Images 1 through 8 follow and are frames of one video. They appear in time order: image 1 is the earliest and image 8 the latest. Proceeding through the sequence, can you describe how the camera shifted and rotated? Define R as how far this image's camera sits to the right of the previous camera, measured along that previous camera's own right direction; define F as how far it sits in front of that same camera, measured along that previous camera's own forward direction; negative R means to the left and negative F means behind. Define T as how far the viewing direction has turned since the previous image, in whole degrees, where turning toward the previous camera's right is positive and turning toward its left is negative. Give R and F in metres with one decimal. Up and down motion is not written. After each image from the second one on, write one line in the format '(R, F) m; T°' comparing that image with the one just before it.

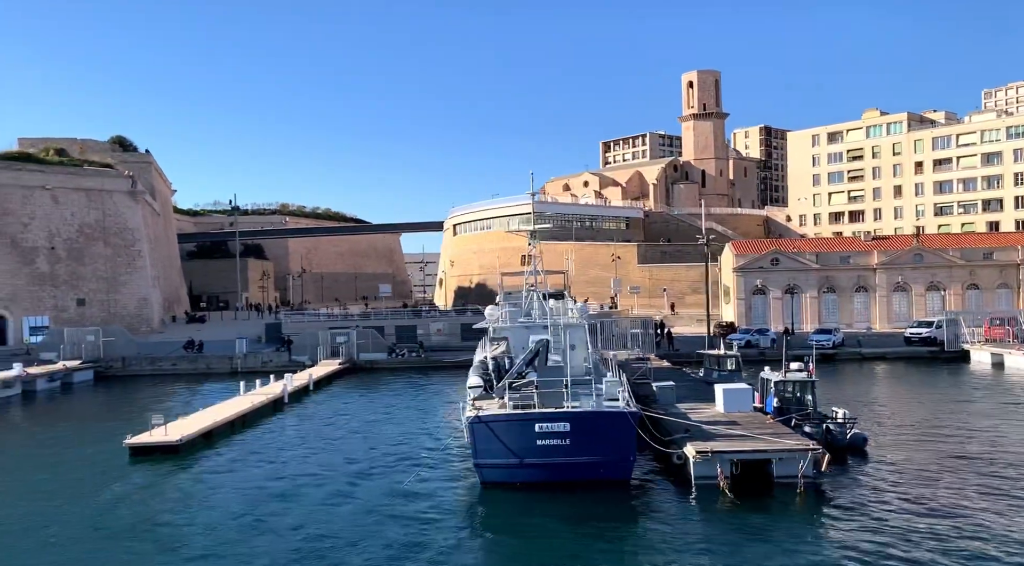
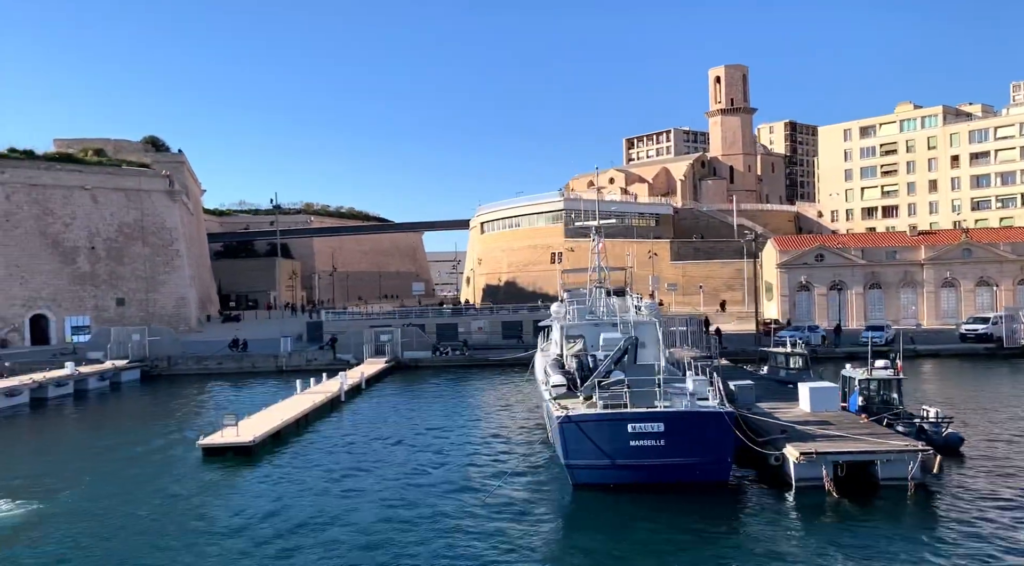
(-0.9, +0.3) m; -1°
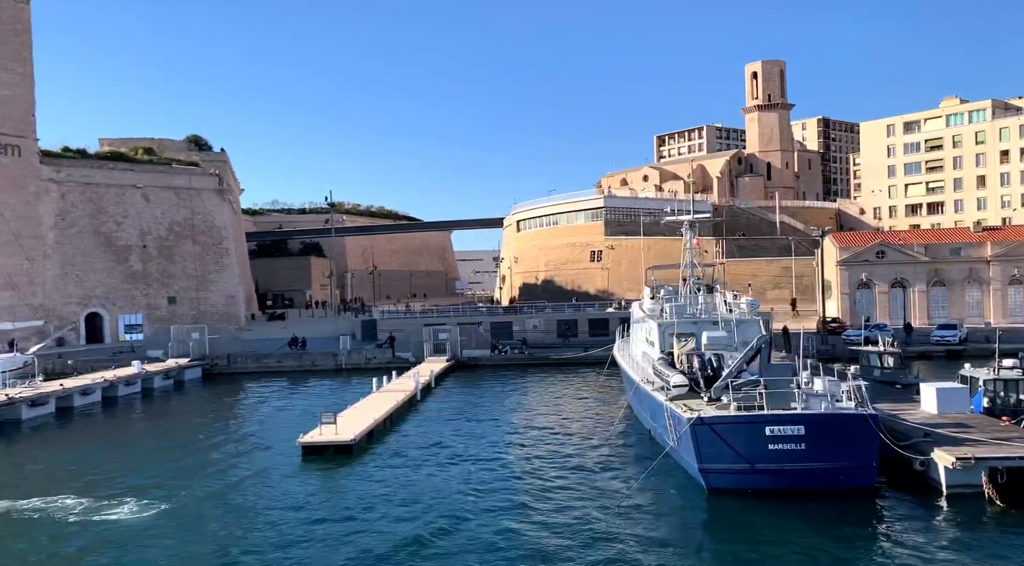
(-1.3, +0.4) m; -2°
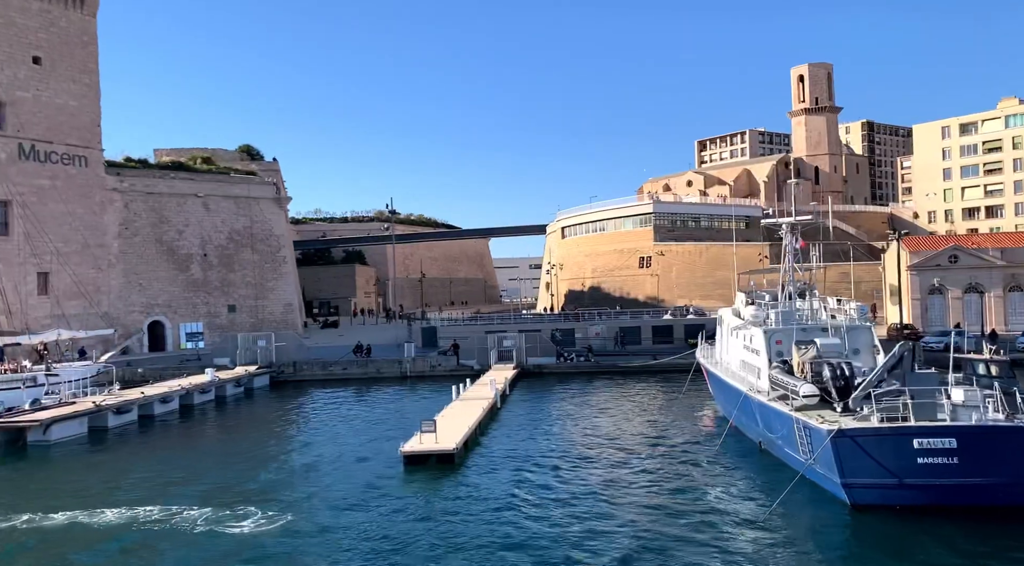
(-1.1, +0.3) m; -2°
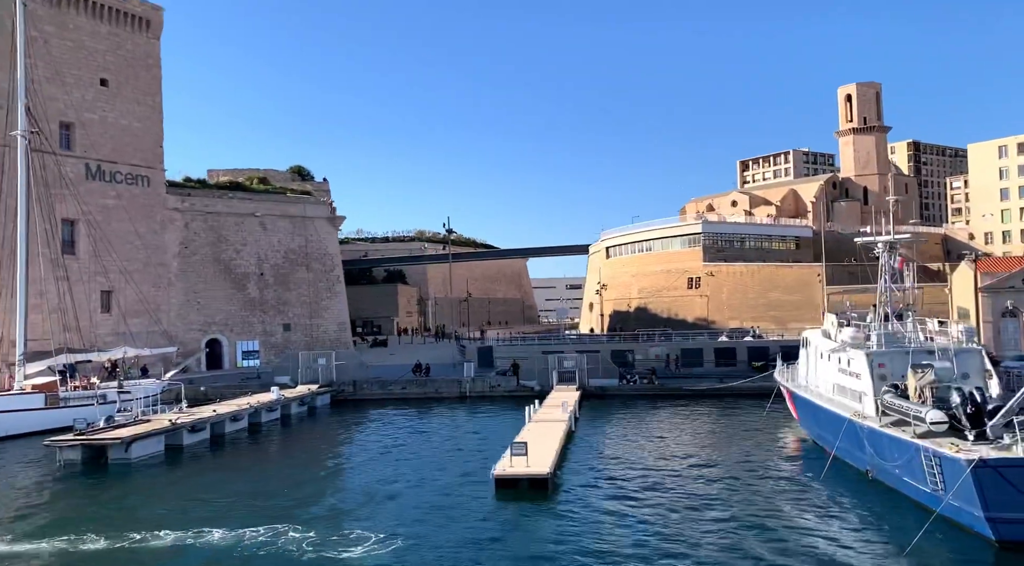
(-1.0, +0.3) m; -2°
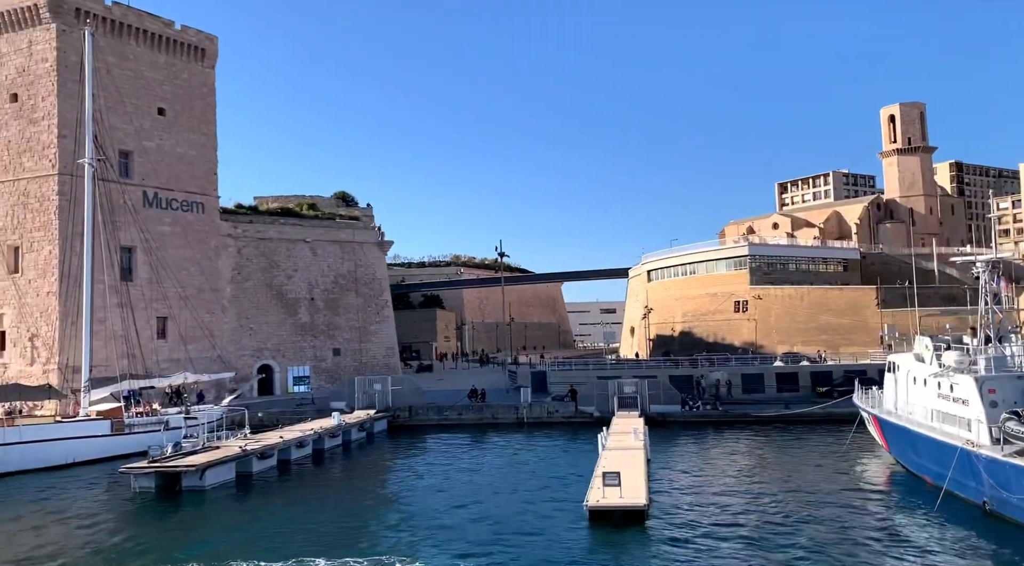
(-0.9, +0.3) m; -2°
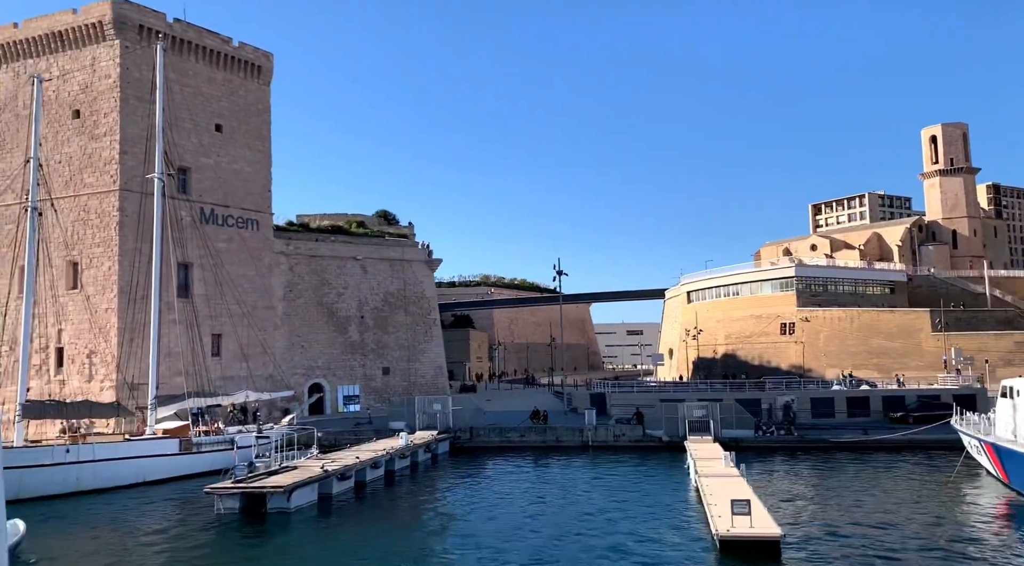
(-1.5, +0.6) m; -2°
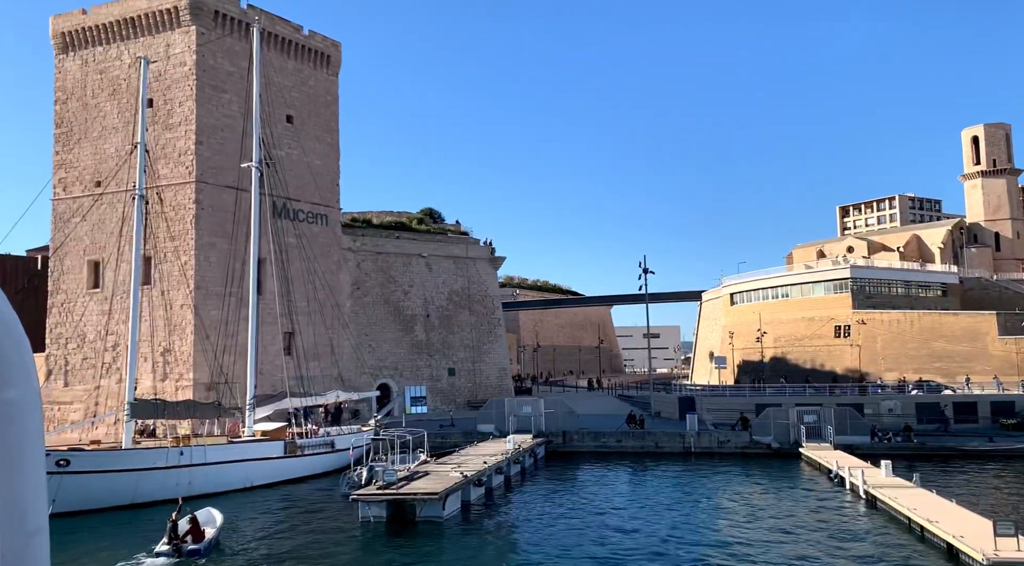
(-3.0, +1.2) m; 0°
